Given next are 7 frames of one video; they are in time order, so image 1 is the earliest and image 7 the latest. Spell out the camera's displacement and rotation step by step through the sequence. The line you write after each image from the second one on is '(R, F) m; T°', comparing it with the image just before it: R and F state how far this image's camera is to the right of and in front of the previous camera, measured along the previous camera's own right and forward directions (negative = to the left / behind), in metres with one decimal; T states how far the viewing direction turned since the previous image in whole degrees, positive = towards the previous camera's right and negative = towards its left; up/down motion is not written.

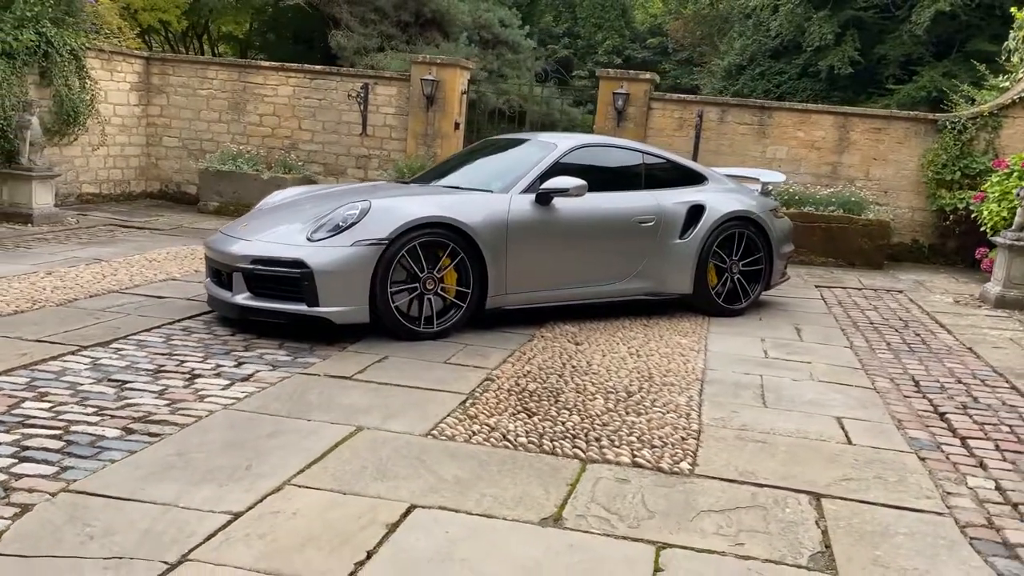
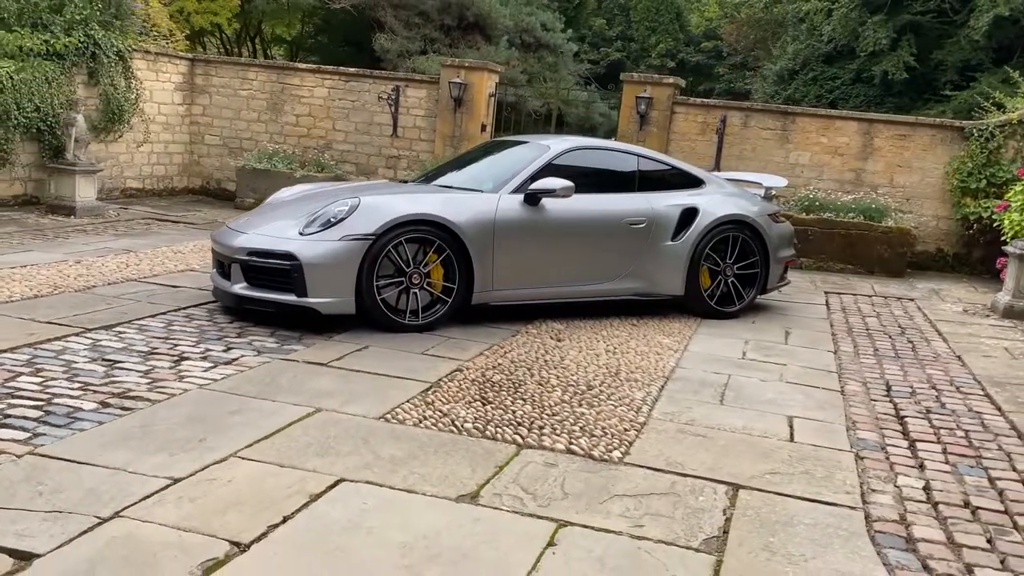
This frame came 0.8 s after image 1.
(+0.4, -0.2) m; -4°
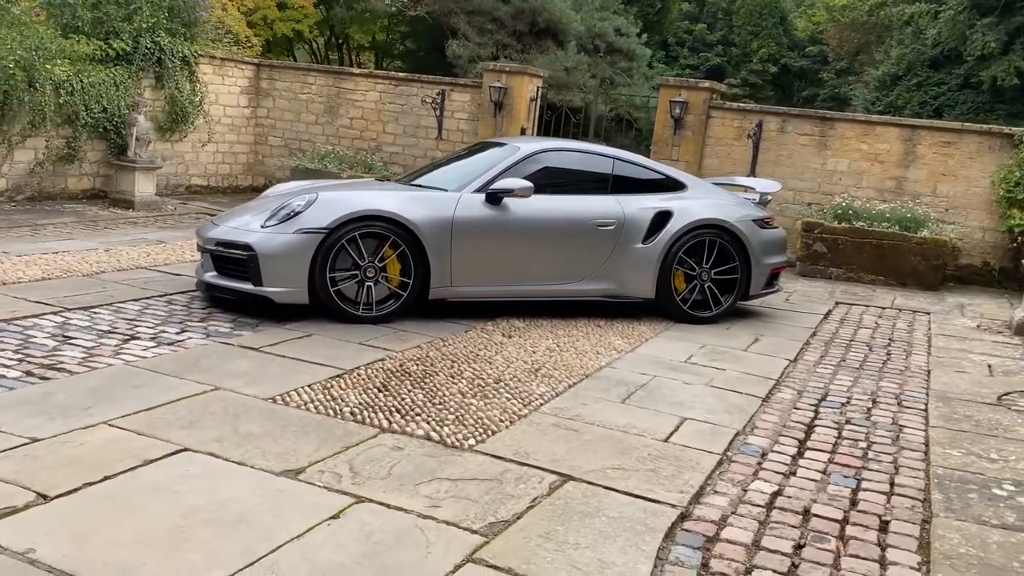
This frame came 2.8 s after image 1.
(+1.0, -0.1) m; -7°
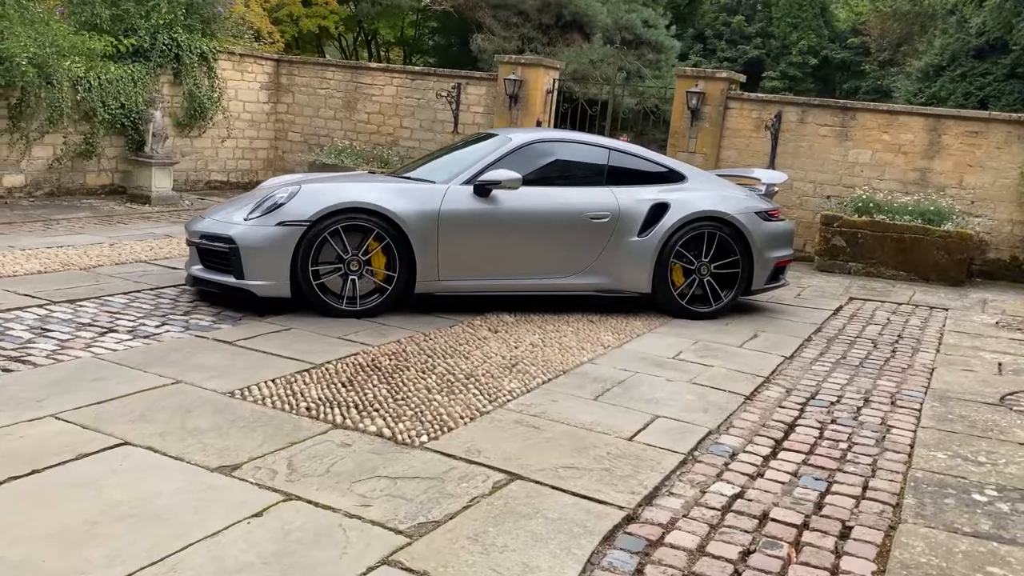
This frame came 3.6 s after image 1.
(+0.3, +0.1) m; -3°
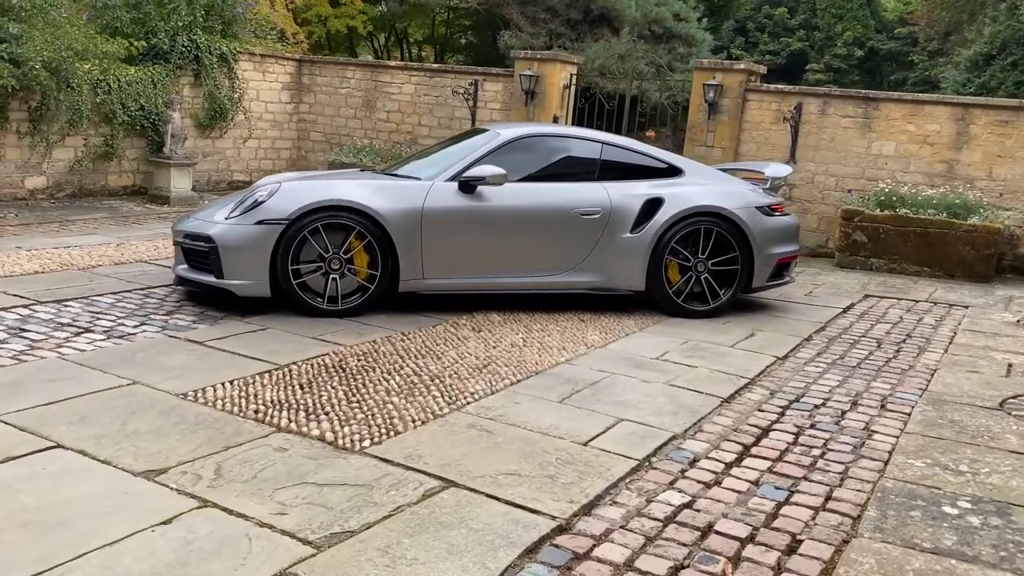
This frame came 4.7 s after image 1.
(+0.4, +0.1) m; -3°
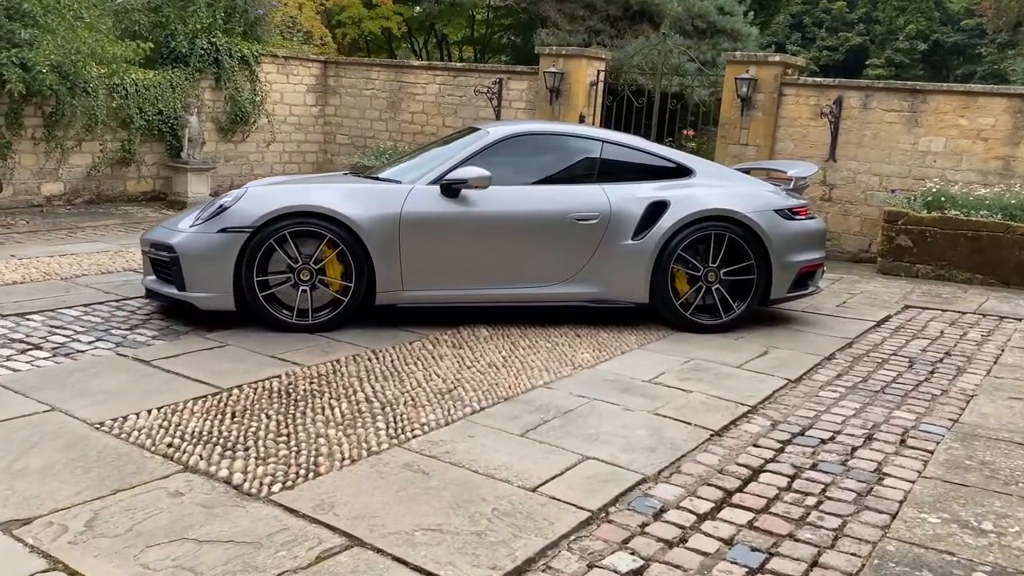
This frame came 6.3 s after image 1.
(+0.4, +0.5) m; -4°
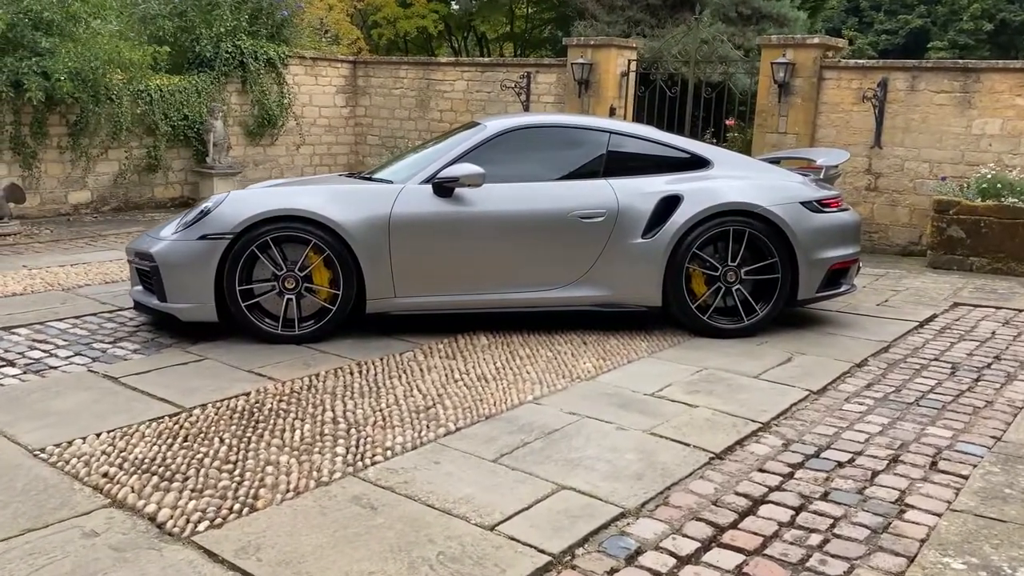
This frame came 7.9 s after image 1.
(+0.3, +0.4) m; -4°
